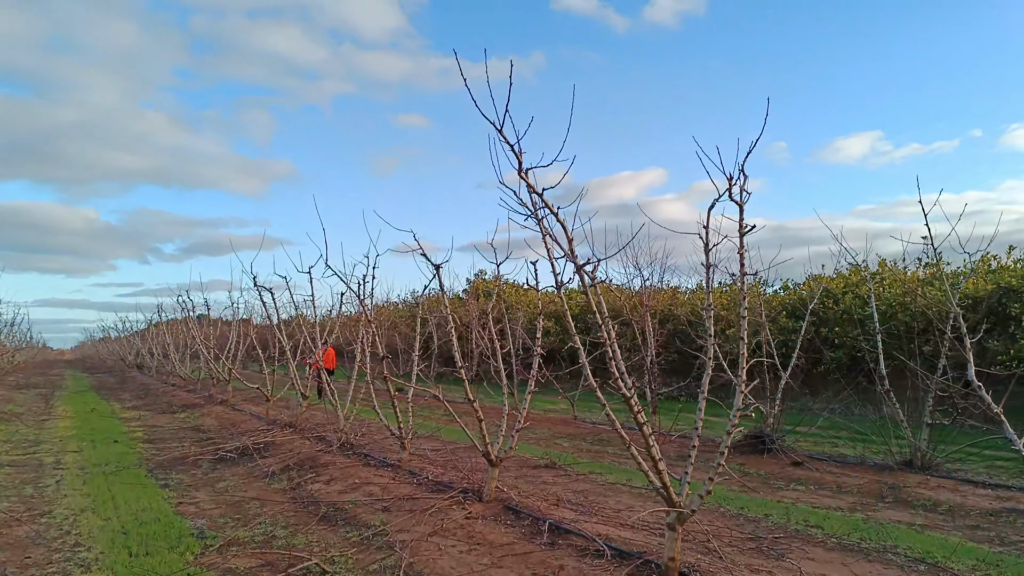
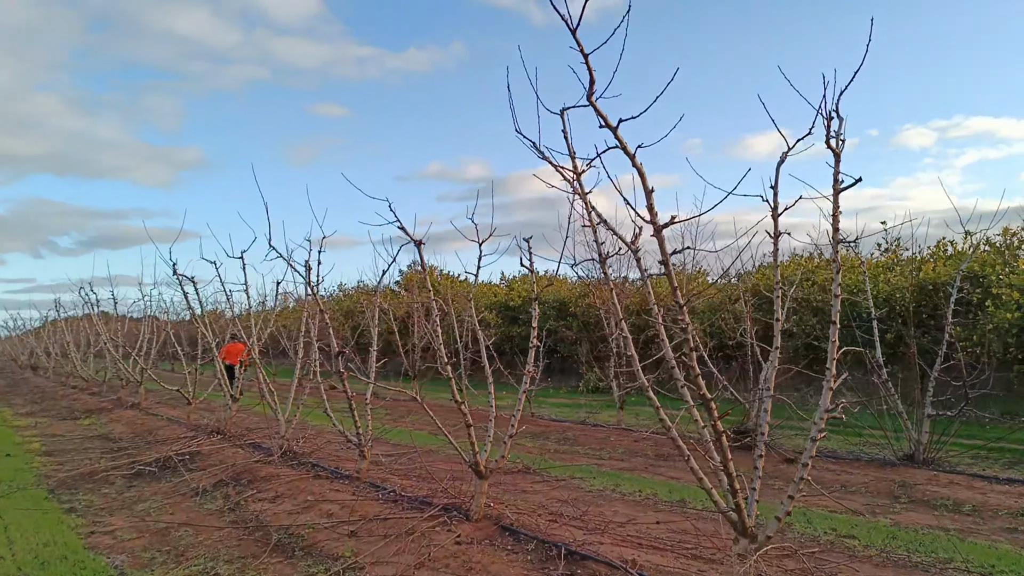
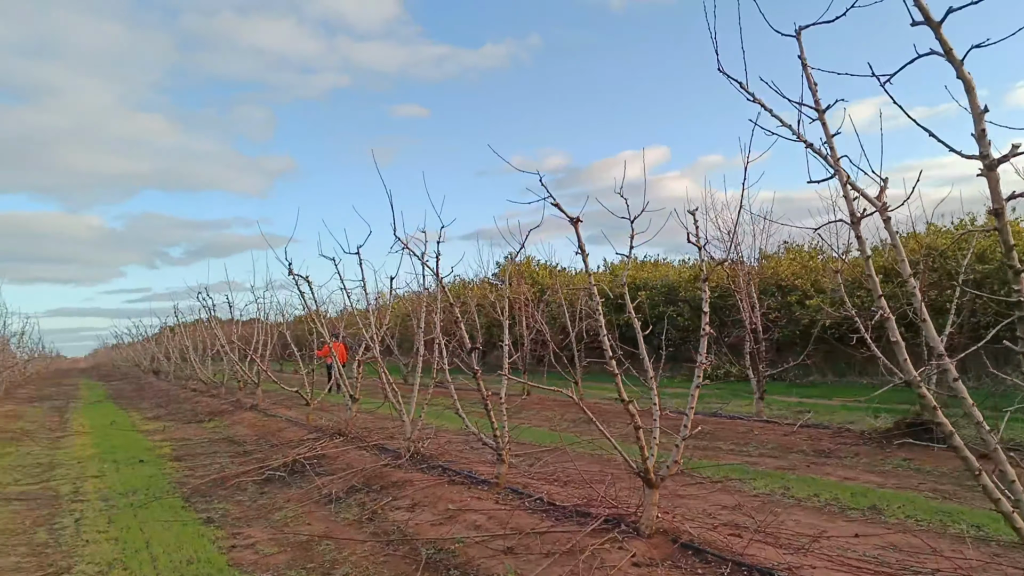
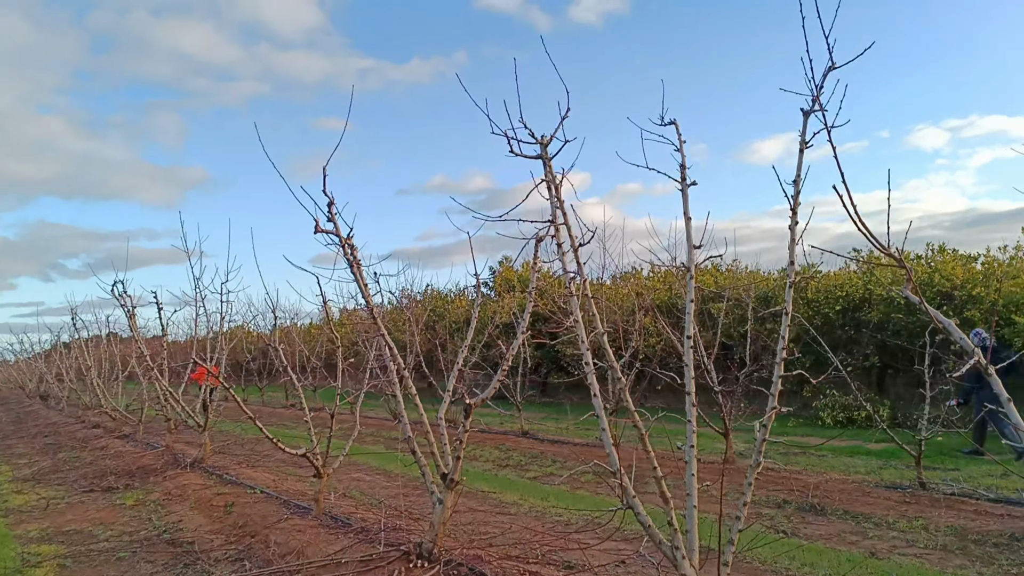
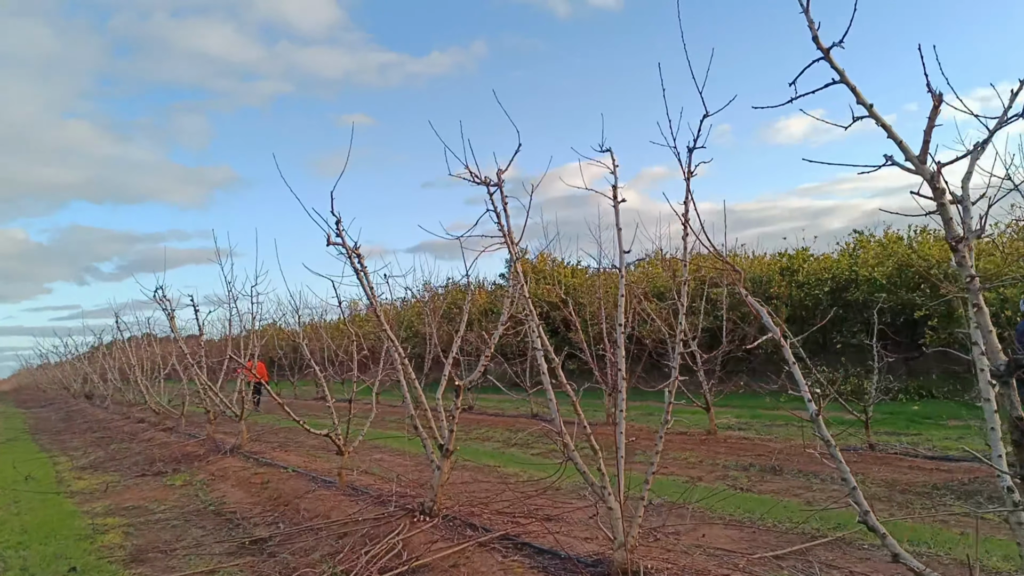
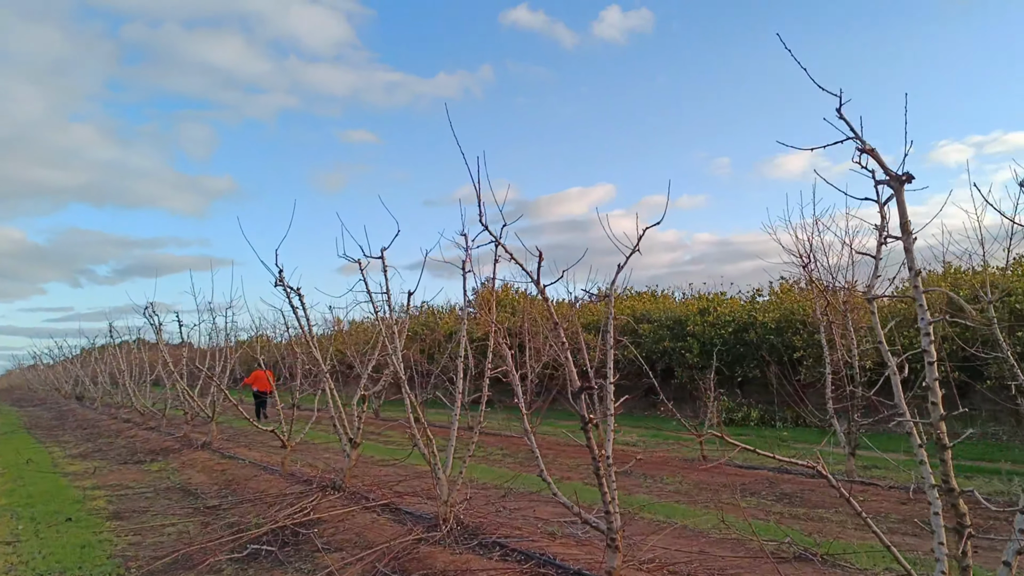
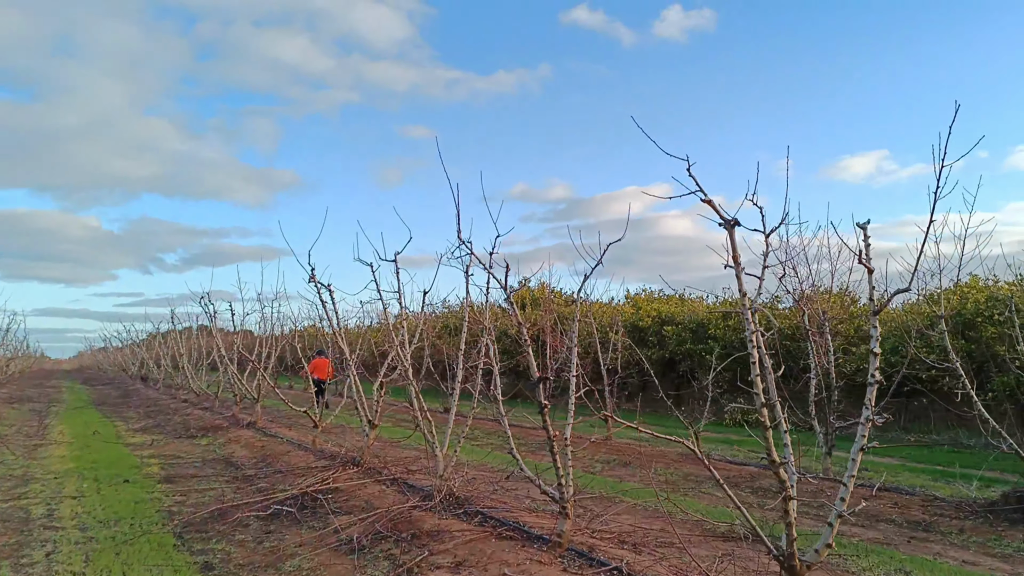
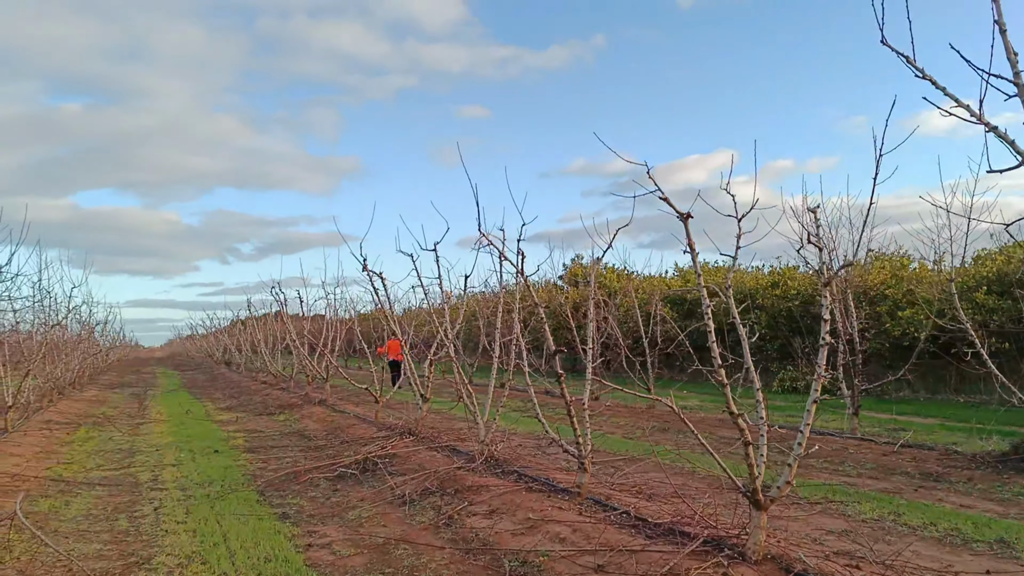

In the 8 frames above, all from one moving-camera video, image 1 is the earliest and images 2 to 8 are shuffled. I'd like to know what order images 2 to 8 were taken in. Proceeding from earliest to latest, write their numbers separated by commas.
2, 3, 8, 7, 6, 5, 4
